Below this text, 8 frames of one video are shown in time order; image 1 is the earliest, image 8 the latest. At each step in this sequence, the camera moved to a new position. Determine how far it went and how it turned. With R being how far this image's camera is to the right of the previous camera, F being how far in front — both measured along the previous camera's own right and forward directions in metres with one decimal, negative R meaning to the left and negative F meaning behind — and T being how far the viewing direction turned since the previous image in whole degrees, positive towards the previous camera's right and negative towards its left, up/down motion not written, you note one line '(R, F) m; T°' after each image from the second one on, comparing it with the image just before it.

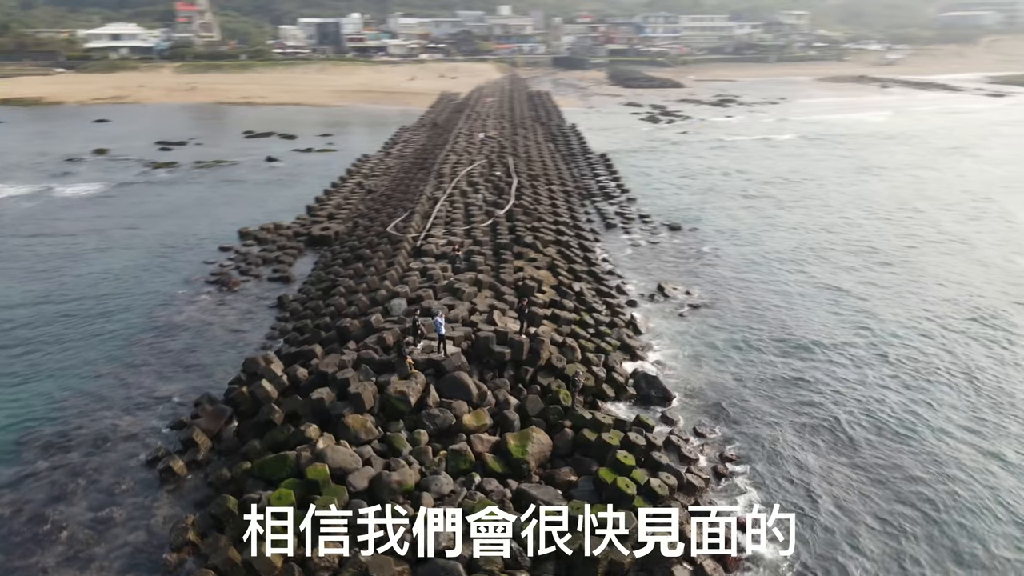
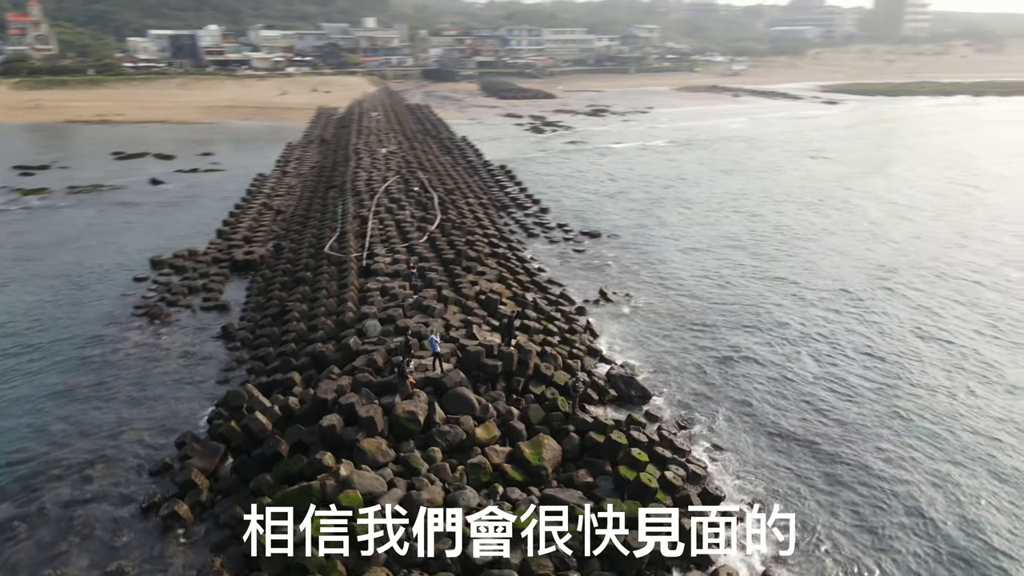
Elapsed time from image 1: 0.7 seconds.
(-1.4, -0.1) m; +10°
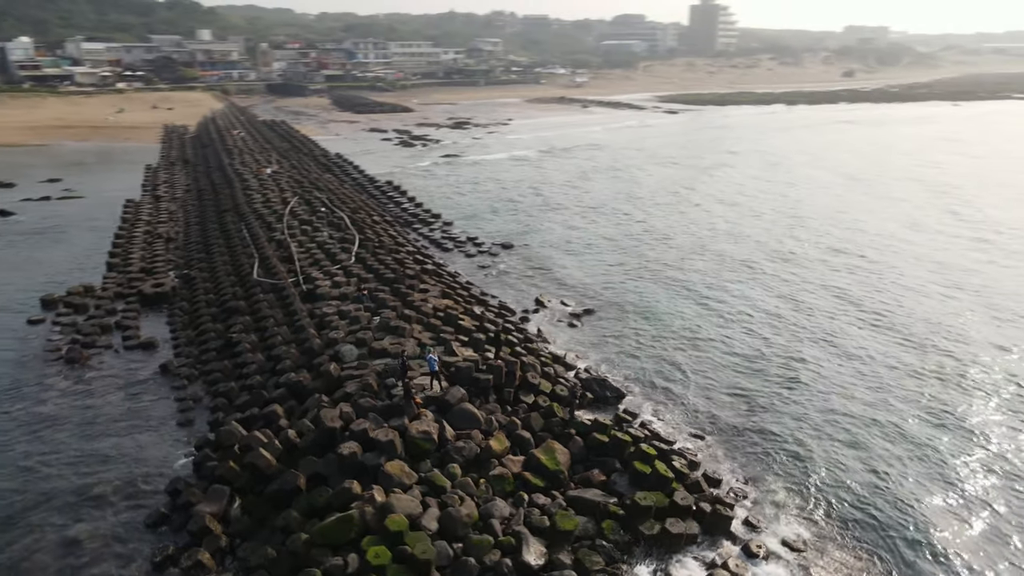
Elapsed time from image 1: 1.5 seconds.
(-1.6, -0.1) m; +12°
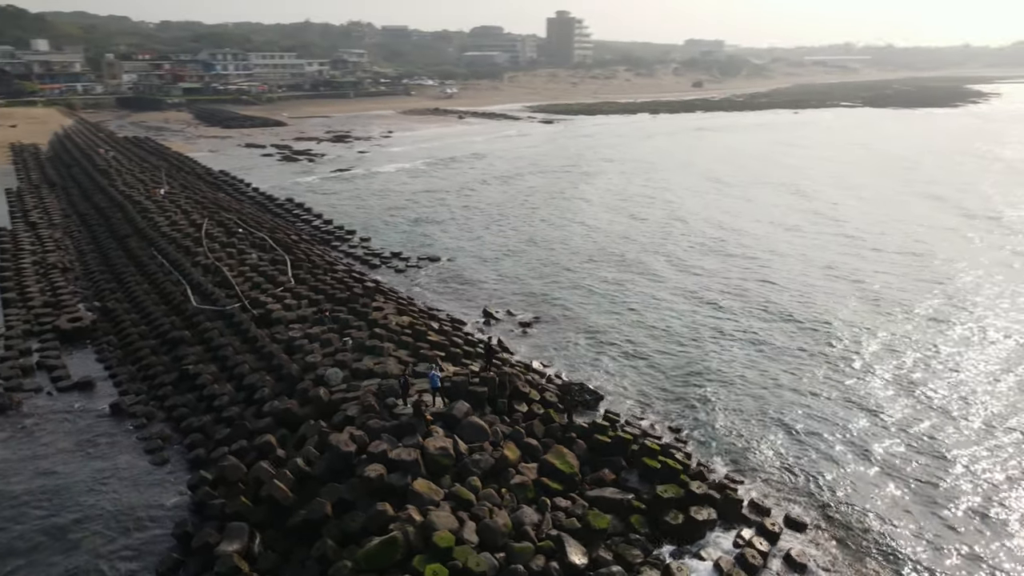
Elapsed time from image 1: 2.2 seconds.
(-1.5, -0.1) m; +10°
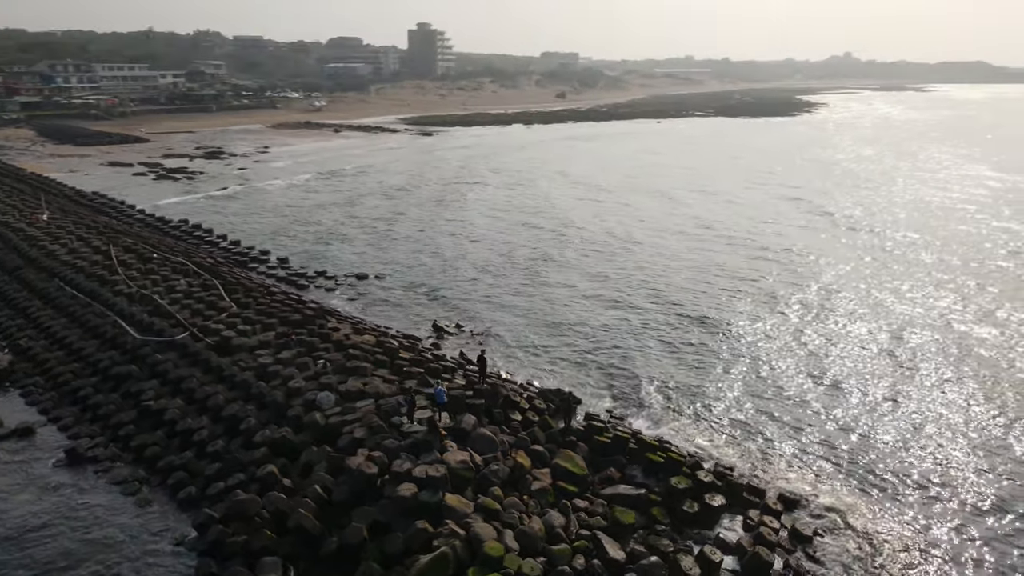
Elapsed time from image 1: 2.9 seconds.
(-1.5, -0.1) m; +10°
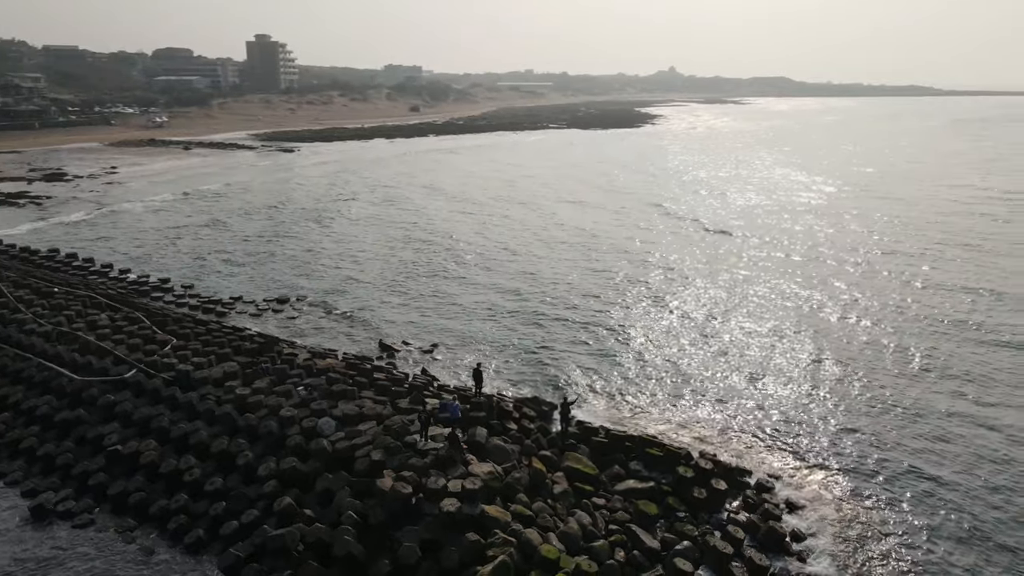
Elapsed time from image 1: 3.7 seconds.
(-1.8, -0.1) m; +11°
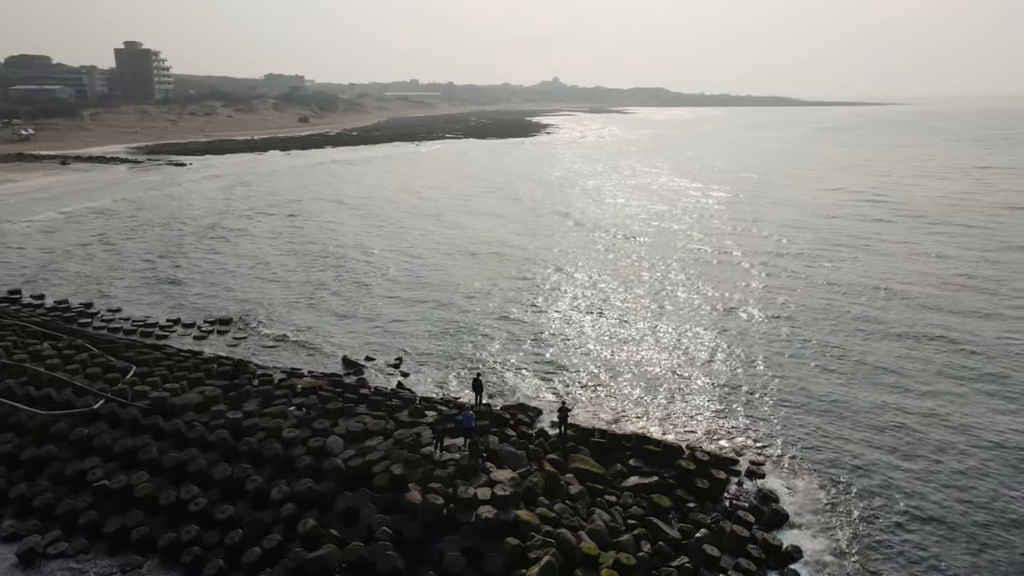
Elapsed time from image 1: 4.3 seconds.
(-1.4, -0.2) m; +8°
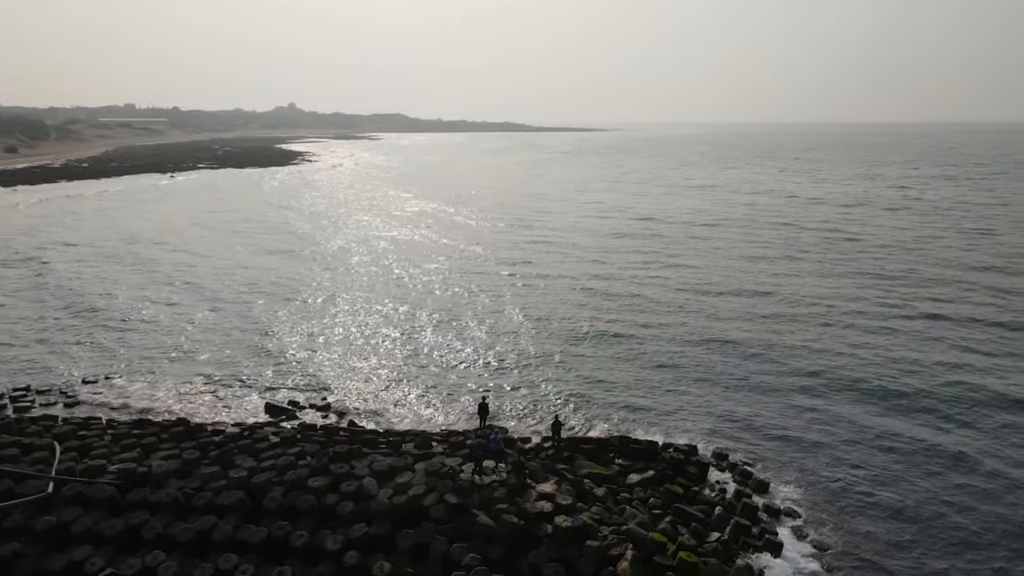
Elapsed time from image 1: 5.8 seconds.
(-3.2, -0.1) m; +19°
